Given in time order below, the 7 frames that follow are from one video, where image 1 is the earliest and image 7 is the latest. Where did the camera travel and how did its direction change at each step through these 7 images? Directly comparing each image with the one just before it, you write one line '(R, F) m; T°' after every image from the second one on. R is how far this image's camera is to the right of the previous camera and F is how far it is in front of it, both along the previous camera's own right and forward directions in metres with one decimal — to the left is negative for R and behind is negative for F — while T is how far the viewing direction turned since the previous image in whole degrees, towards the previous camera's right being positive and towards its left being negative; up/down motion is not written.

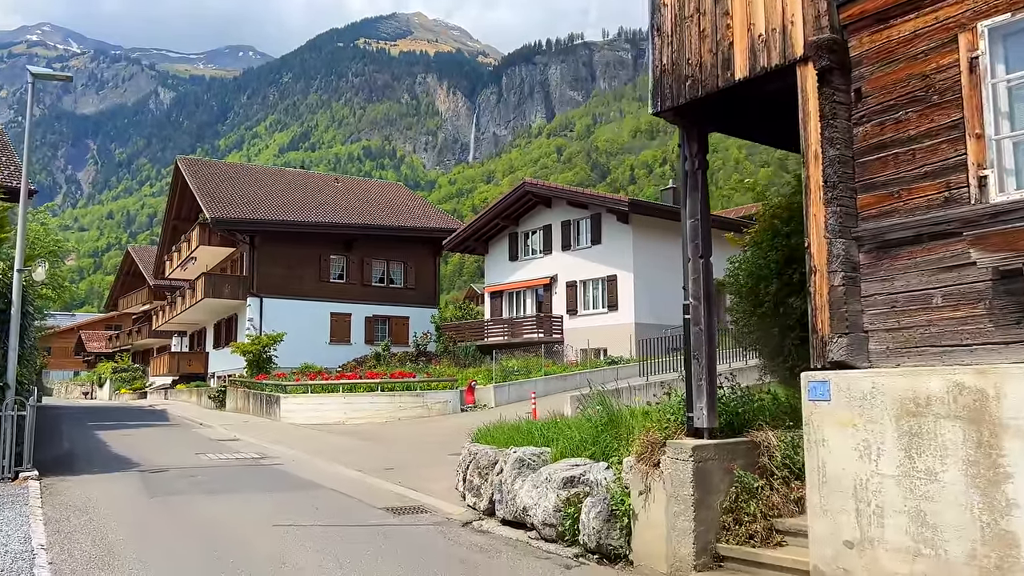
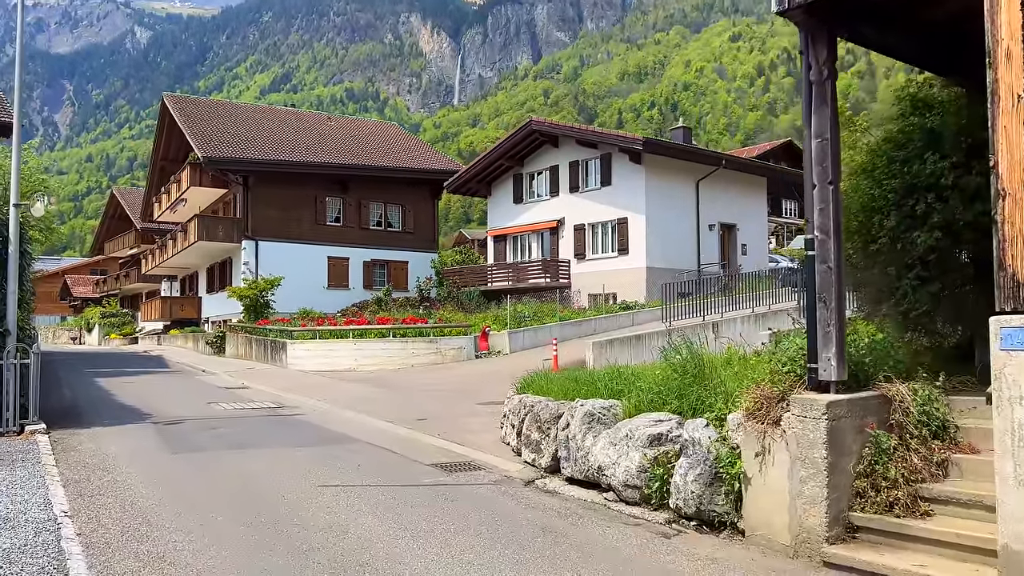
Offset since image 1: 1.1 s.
(-0.8, +1.0) m; +1°
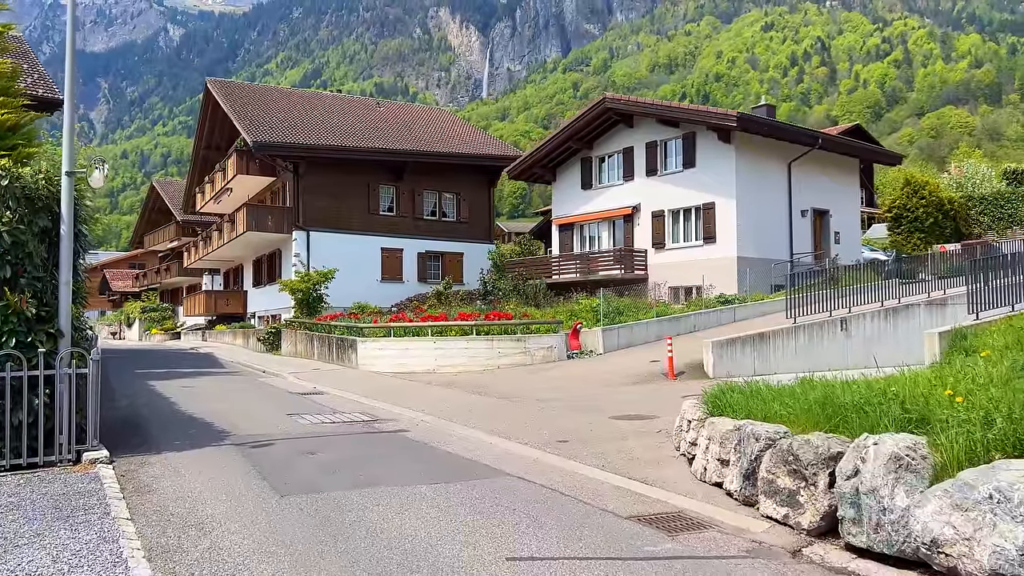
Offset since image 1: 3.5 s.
(-1.6, +2.4) m; -2°
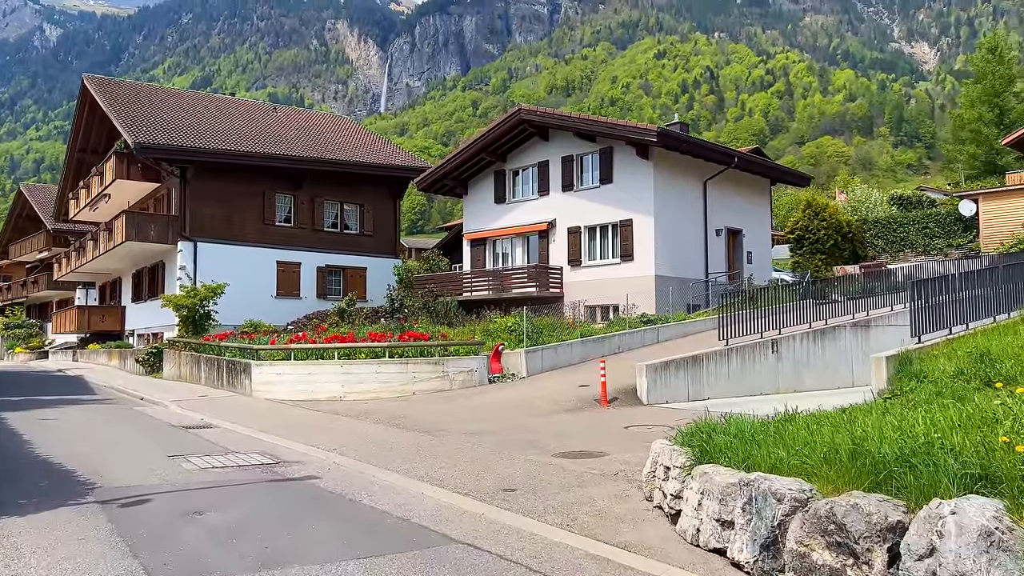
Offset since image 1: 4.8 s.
(-0.4, +1.5) m; +7°
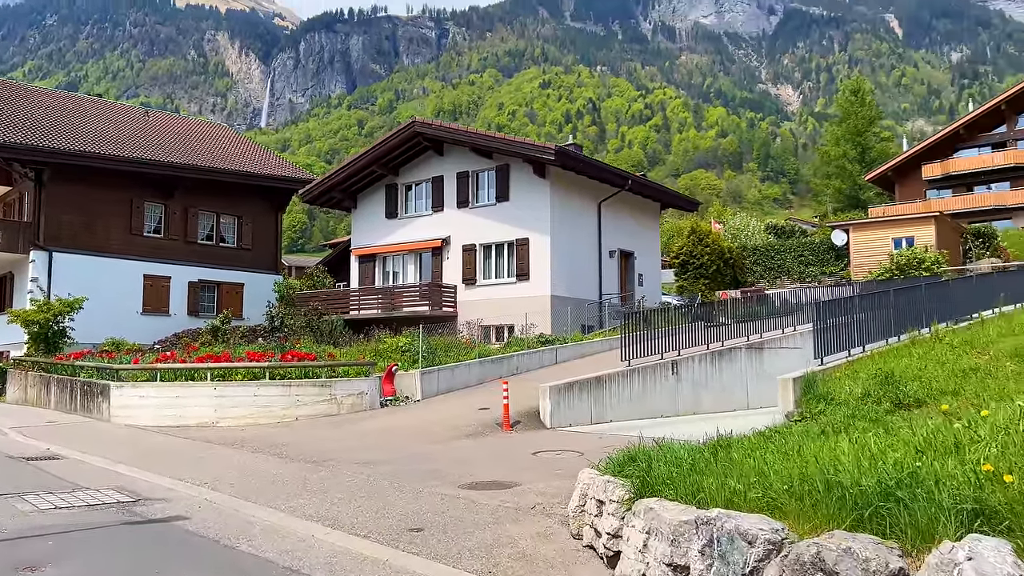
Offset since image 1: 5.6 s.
(-0.2, +1.0) m; +8°
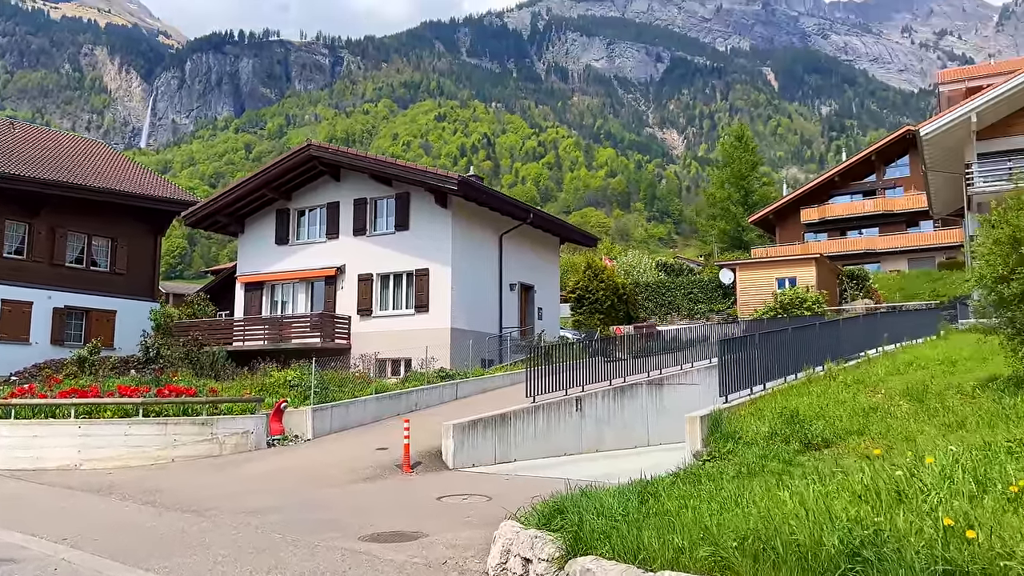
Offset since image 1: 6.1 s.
(-0.2, +0.6) m; +8°
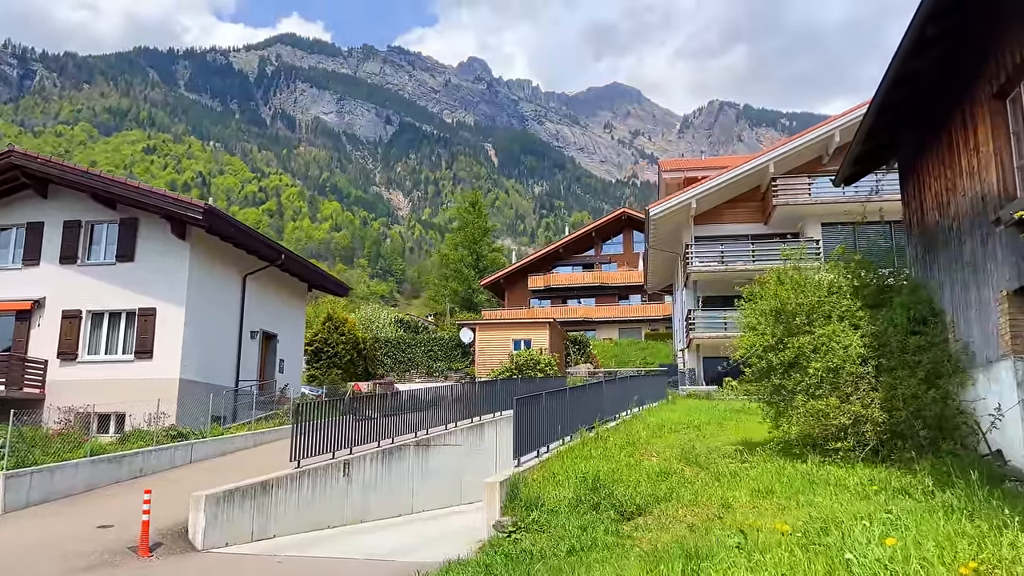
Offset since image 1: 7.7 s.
(-1.0, +1.5) m; +20°
